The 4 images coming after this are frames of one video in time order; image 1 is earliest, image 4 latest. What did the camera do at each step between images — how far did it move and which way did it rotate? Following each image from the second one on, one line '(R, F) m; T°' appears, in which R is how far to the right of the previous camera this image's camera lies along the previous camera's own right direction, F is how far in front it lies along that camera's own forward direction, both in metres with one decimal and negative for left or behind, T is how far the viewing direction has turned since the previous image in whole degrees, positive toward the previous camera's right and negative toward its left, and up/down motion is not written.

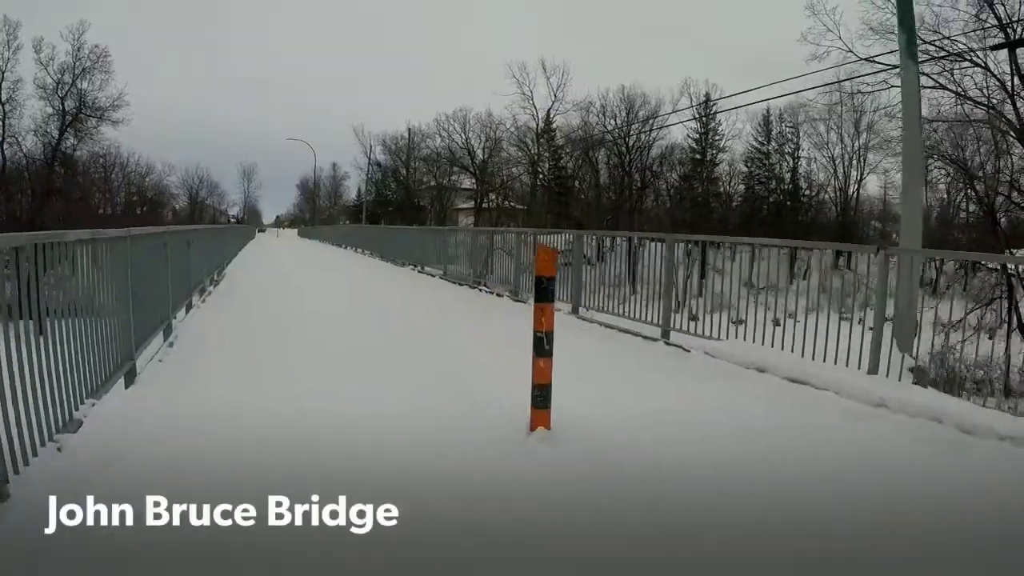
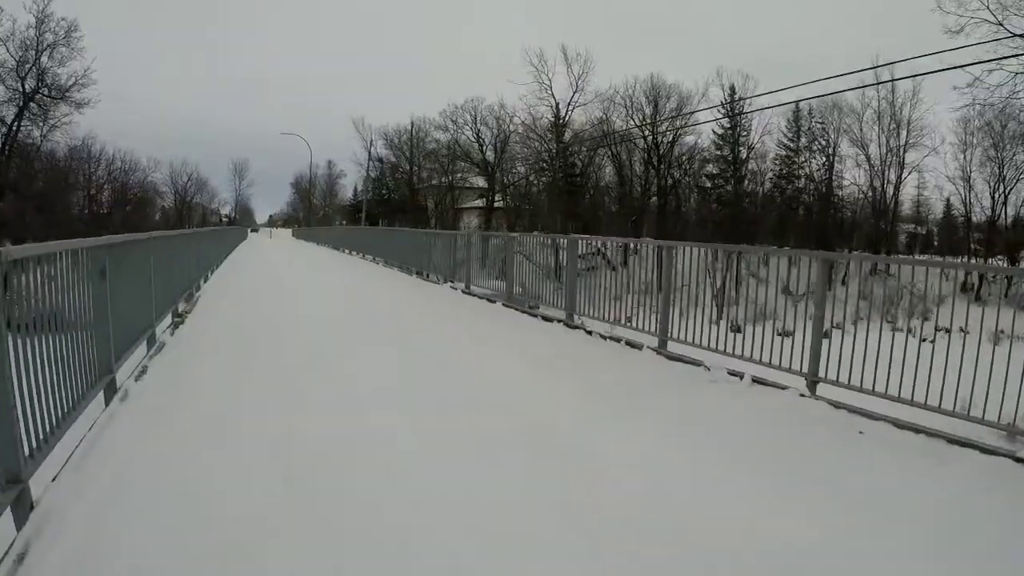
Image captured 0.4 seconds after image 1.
(-0.2, +0.5) m; +1°
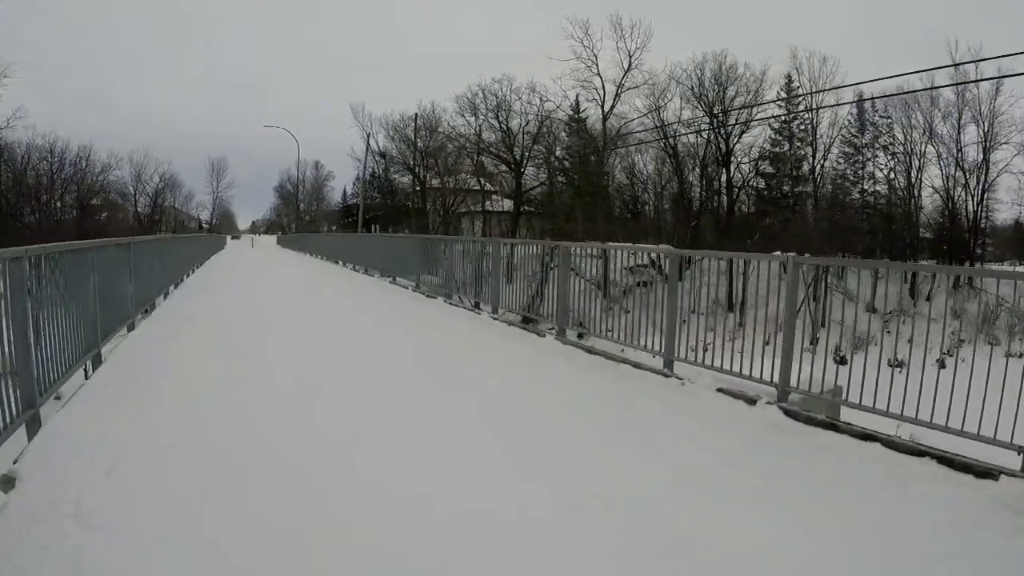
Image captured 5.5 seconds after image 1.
(-0.4, +1.0) m; +1°
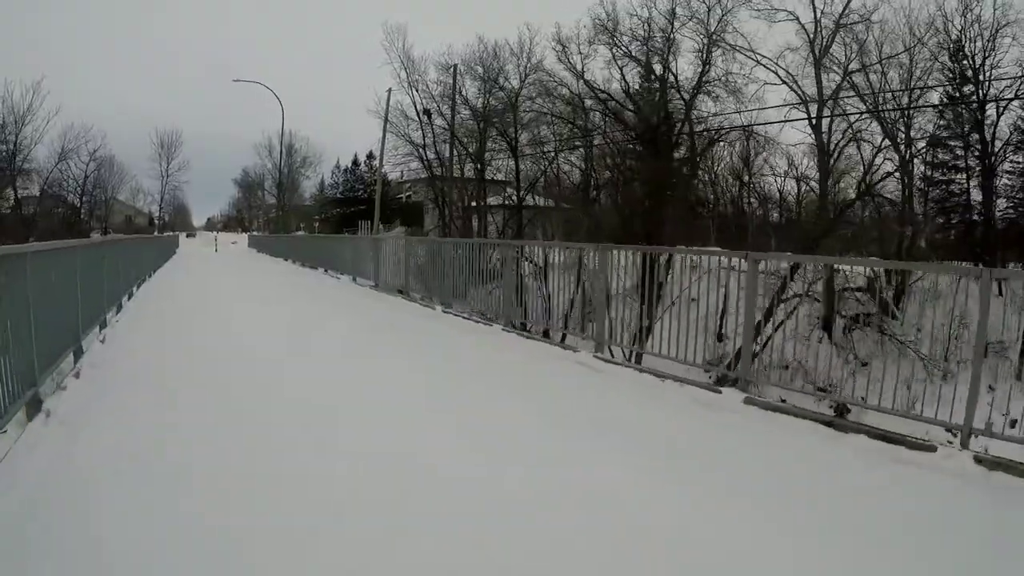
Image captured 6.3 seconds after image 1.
(-0.4, +0.7) m; +4°
